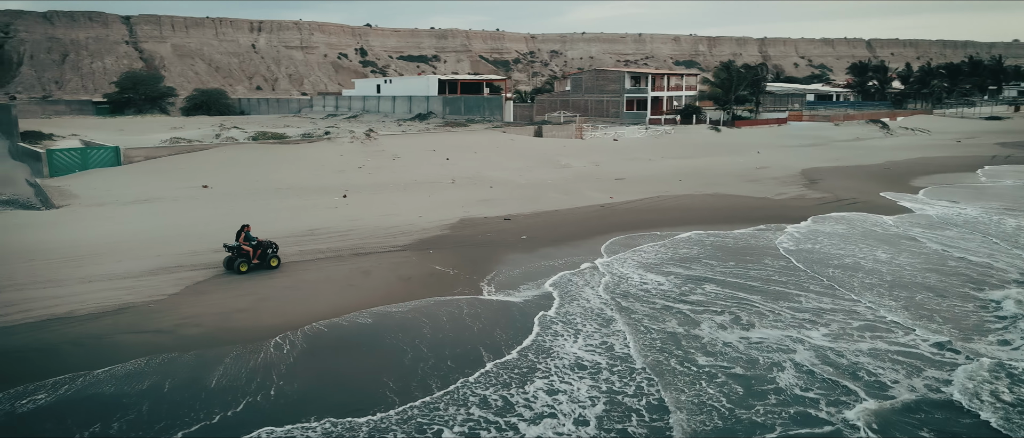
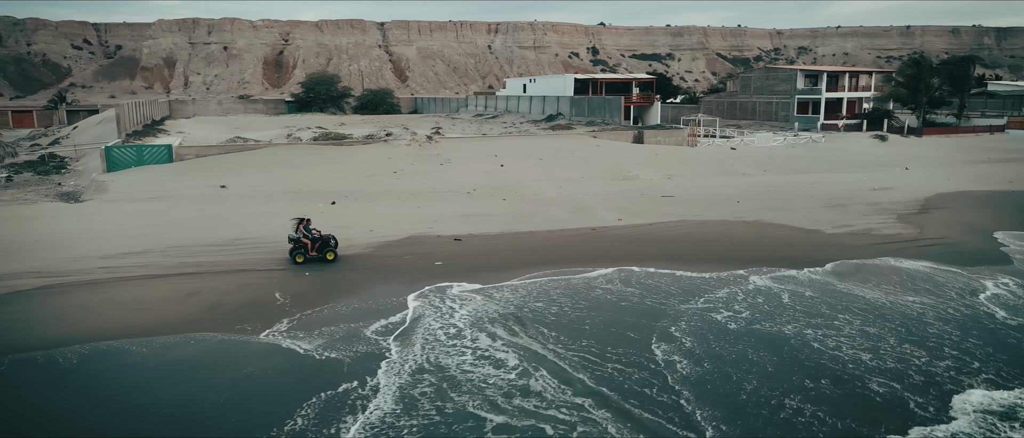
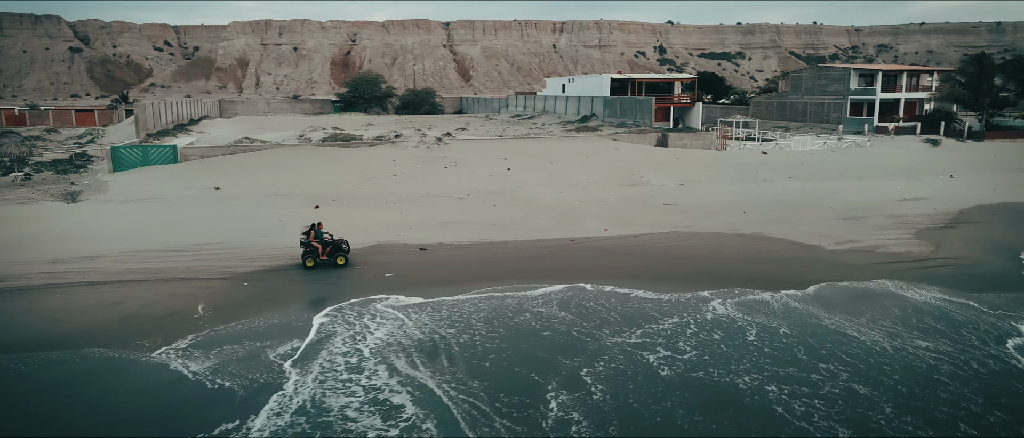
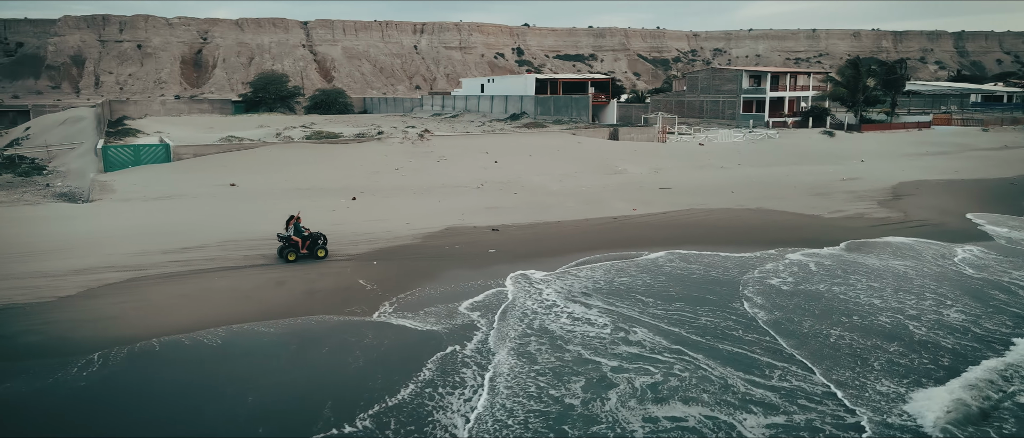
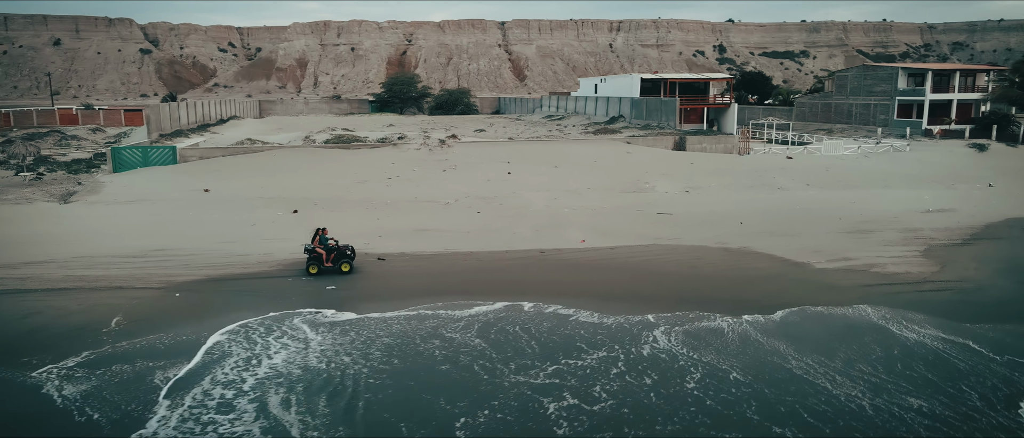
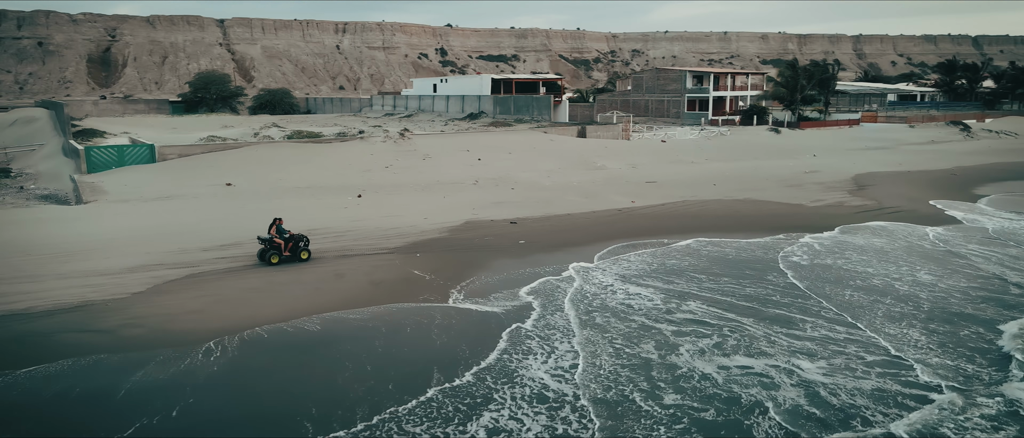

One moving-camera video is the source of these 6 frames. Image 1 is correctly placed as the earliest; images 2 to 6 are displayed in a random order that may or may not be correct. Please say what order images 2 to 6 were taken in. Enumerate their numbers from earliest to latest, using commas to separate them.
6, 4, 2, 3, 5
